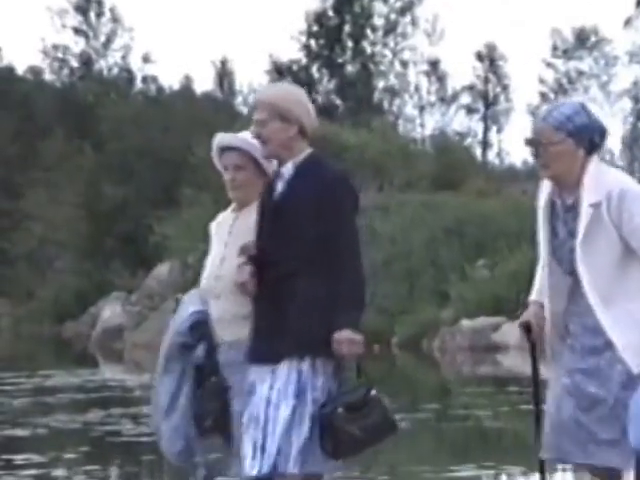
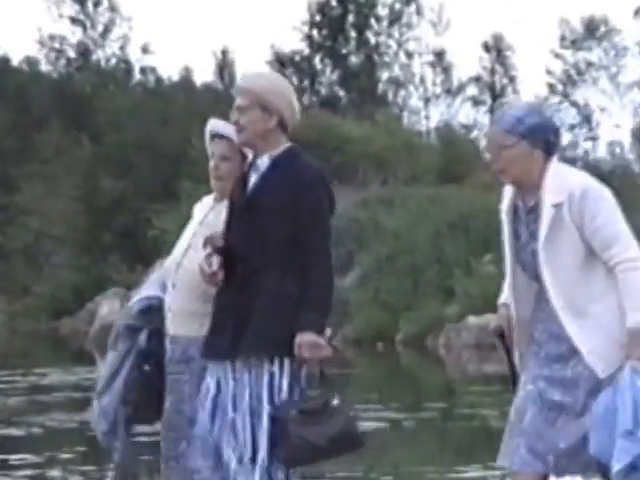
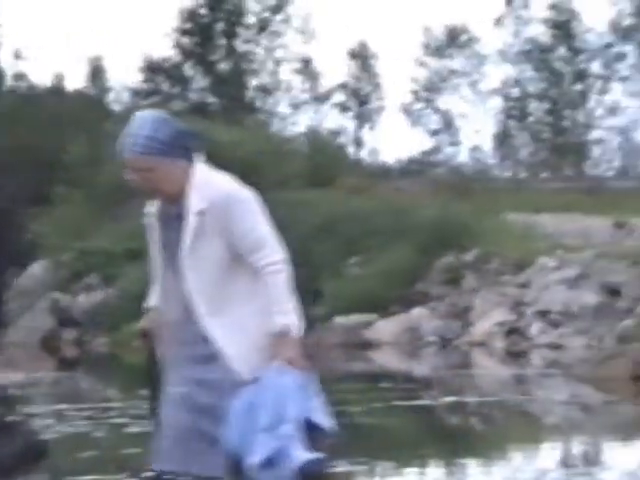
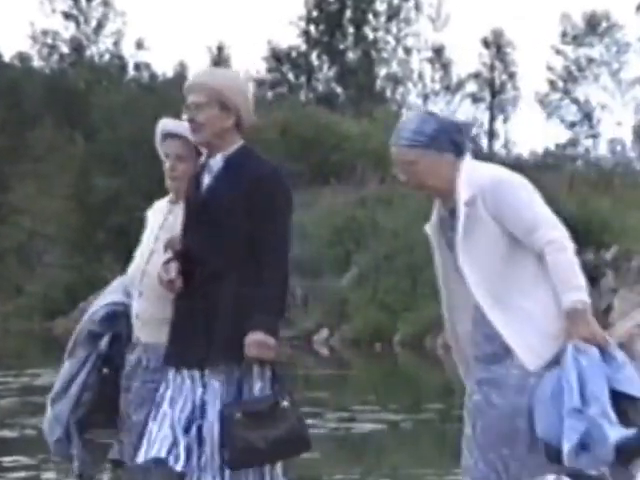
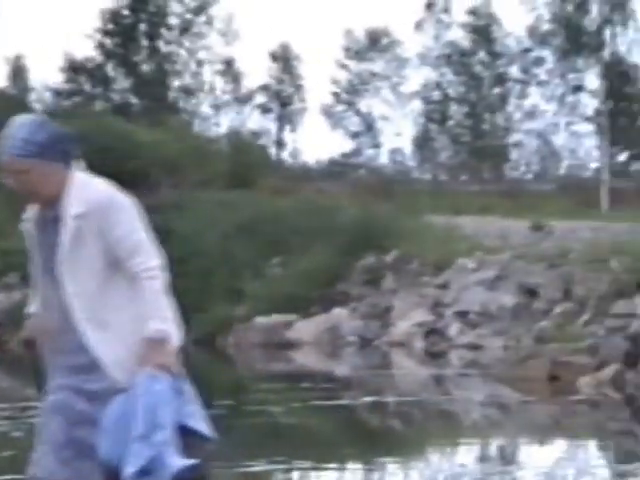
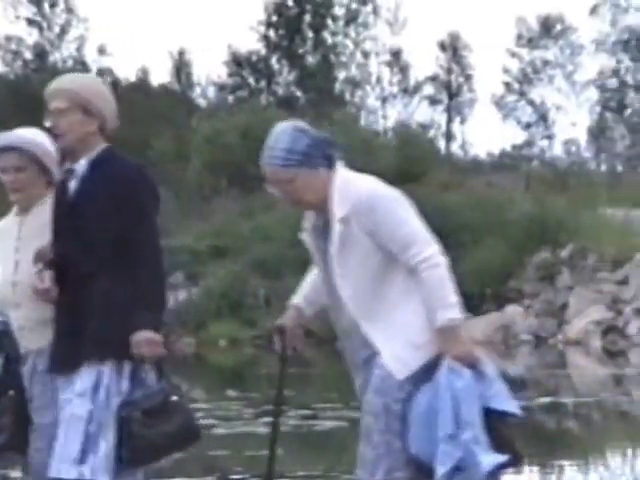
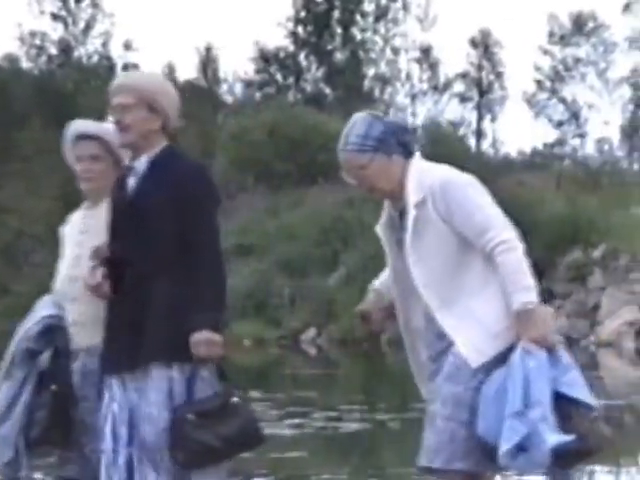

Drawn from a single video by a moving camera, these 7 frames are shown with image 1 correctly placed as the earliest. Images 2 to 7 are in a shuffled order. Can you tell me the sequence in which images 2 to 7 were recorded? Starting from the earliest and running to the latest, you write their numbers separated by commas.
2, 4, 7, 6, 3, 5
